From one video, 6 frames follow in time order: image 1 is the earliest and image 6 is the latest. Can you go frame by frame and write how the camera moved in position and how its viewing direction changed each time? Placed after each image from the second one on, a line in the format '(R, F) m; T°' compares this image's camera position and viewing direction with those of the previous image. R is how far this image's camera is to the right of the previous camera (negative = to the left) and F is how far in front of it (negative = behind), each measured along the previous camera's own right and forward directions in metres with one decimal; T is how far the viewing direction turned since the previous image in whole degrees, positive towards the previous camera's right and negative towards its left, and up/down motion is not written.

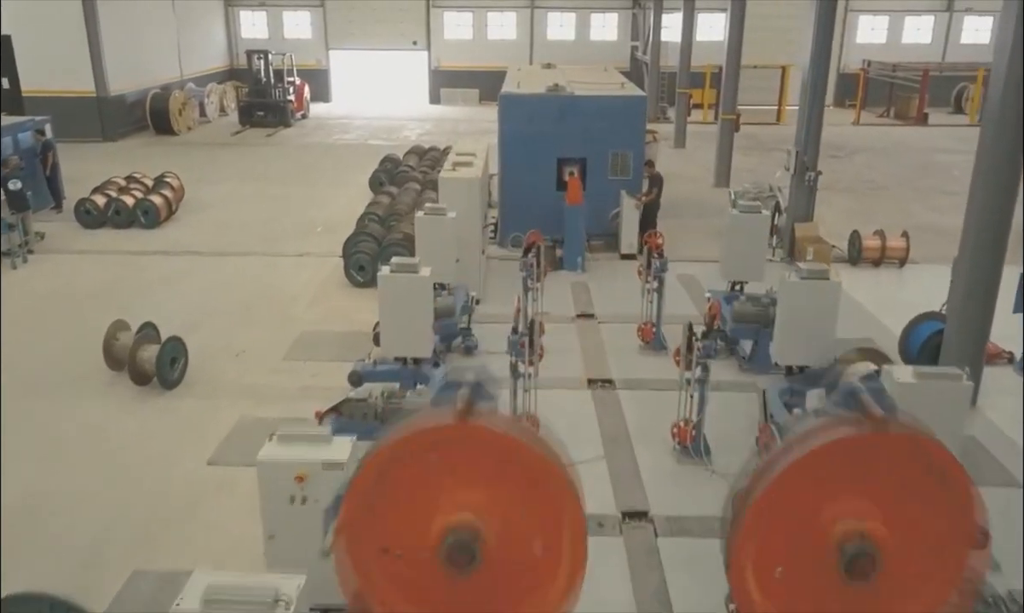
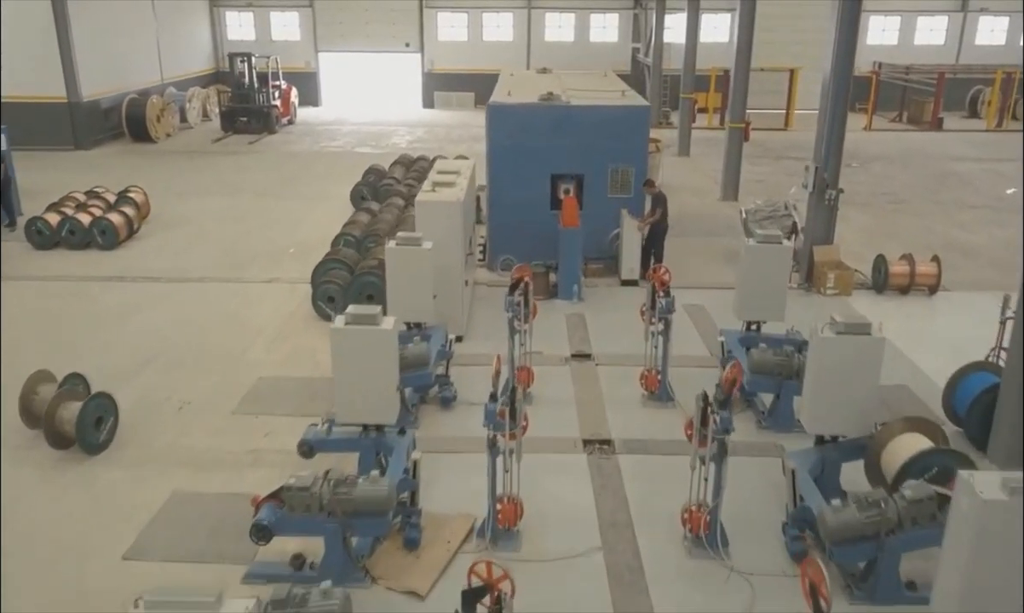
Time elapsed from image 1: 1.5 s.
(+0.1, +1.0) m; 0°
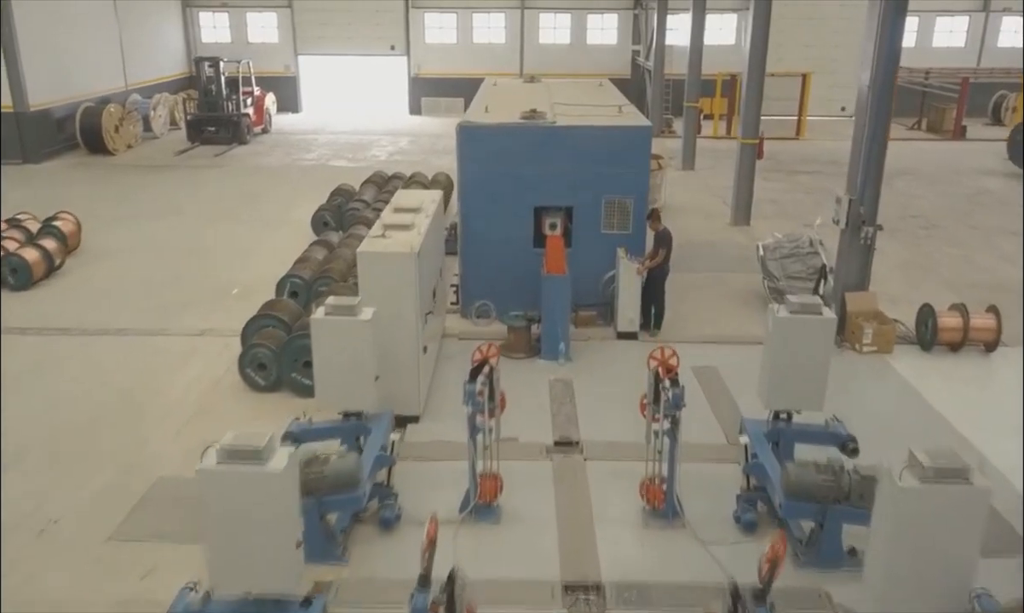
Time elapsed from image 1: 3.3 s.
(+0.2, +1.5) m; 0°
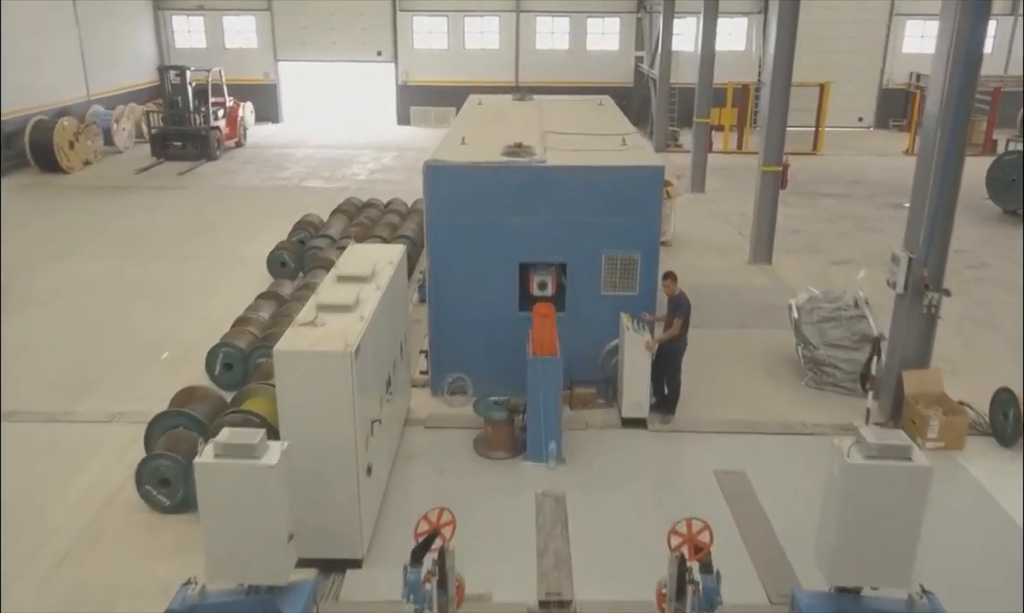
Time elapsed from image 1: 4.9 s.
(+0.2, +1.5) m; 0°
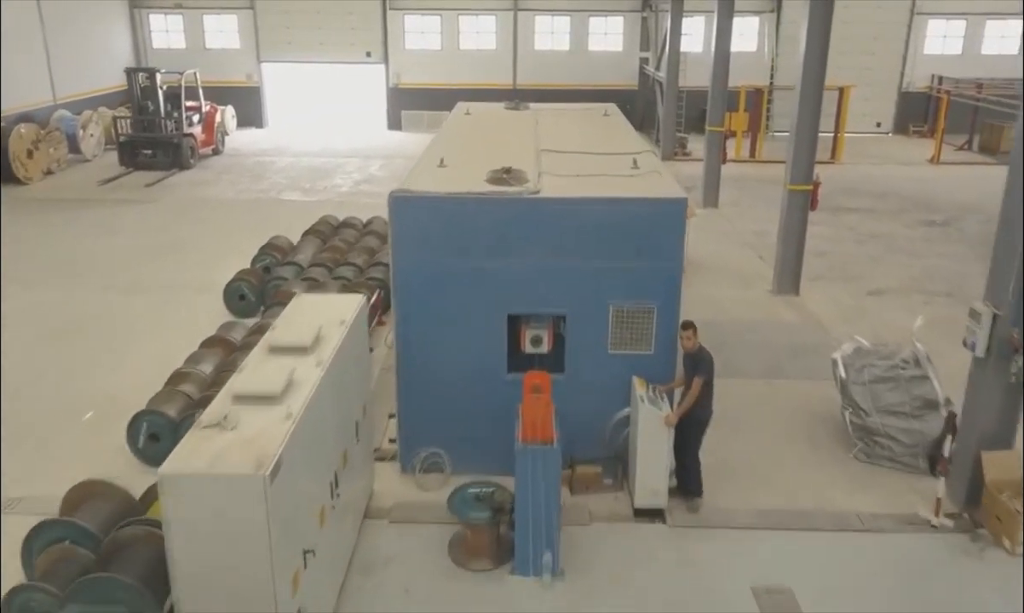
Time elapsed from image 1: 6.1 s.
(+0.1, +1.3) m; 0°
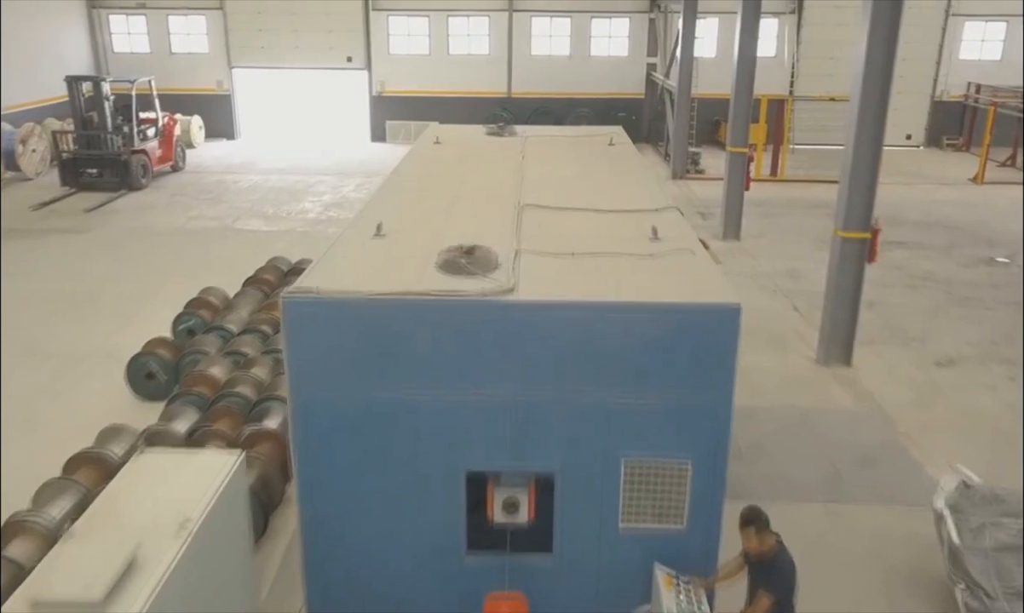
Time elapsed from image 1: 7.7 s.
(+0.2, +1.9) m; 0°
